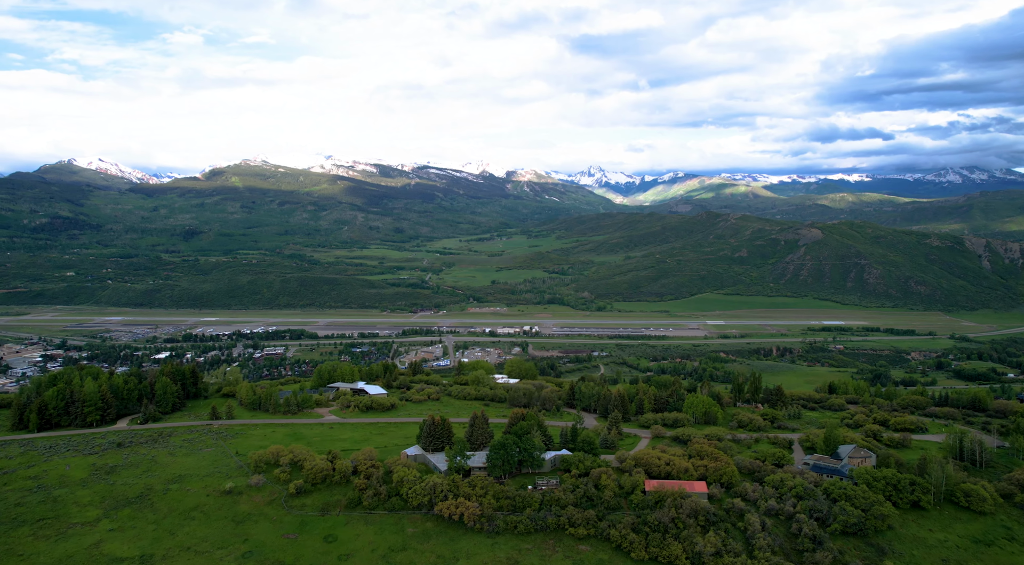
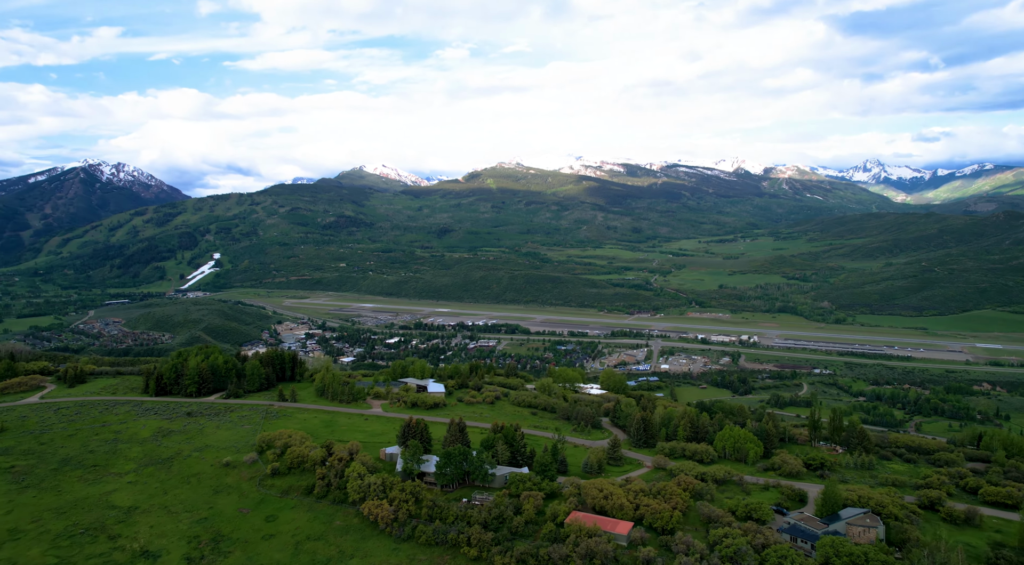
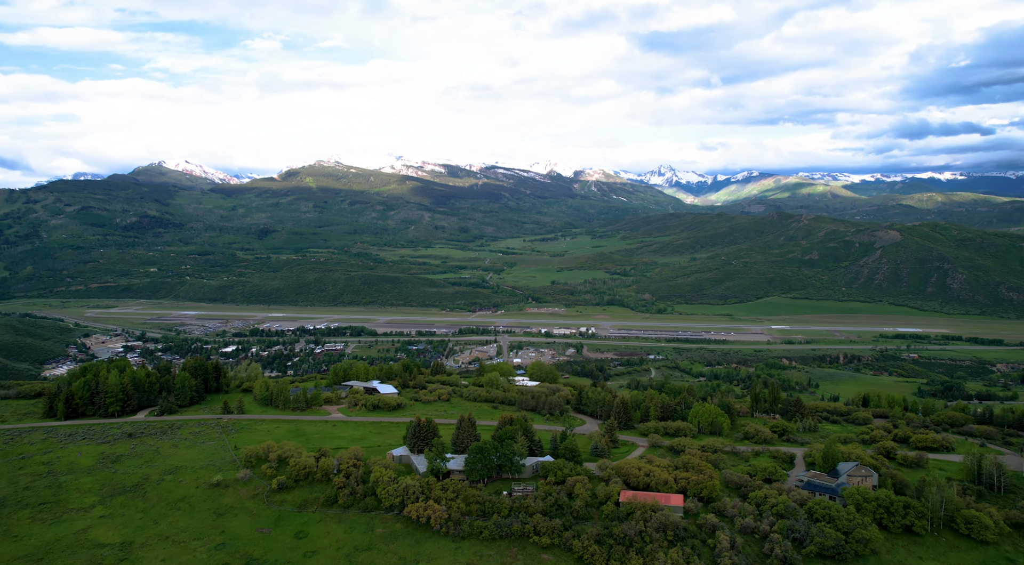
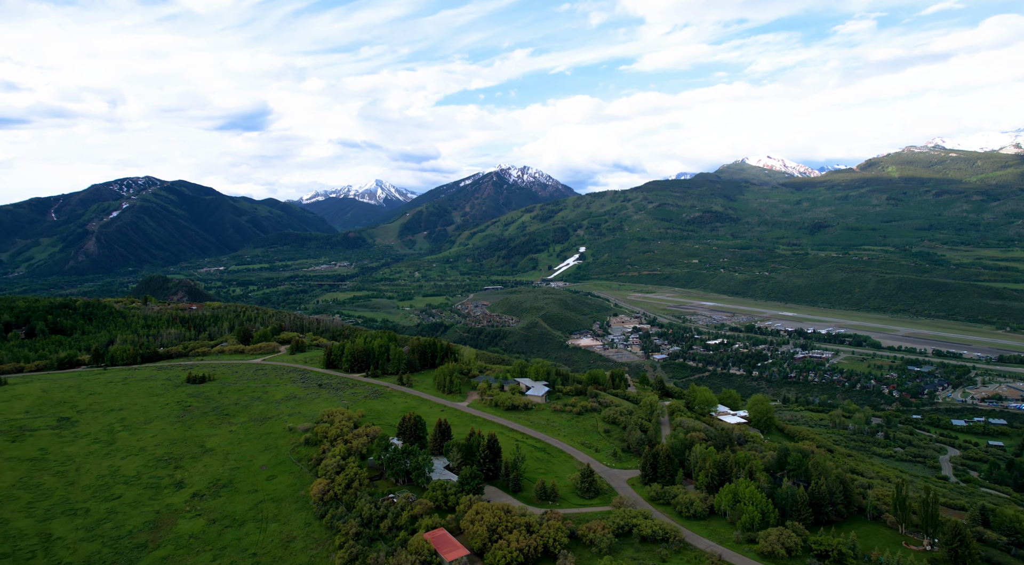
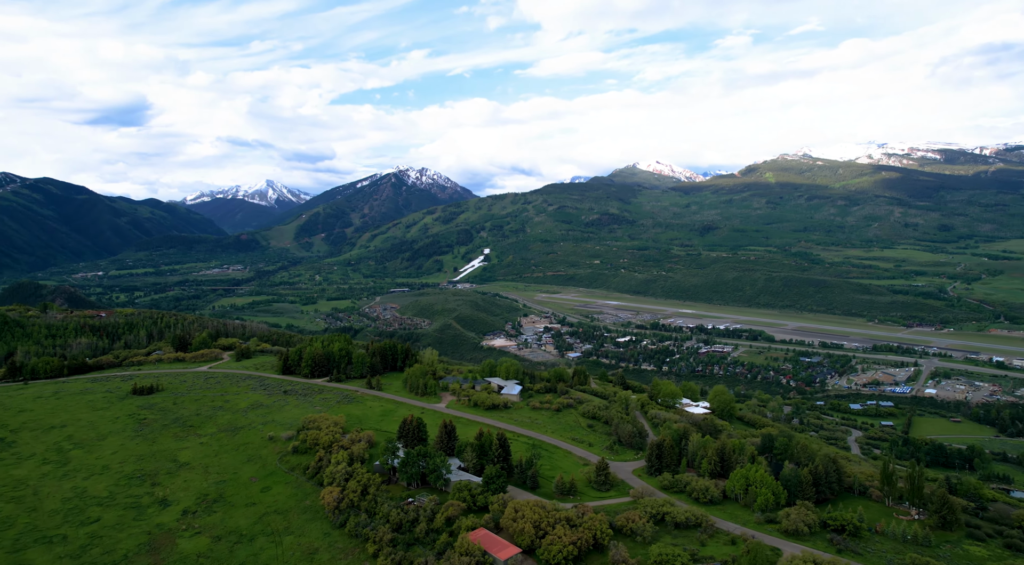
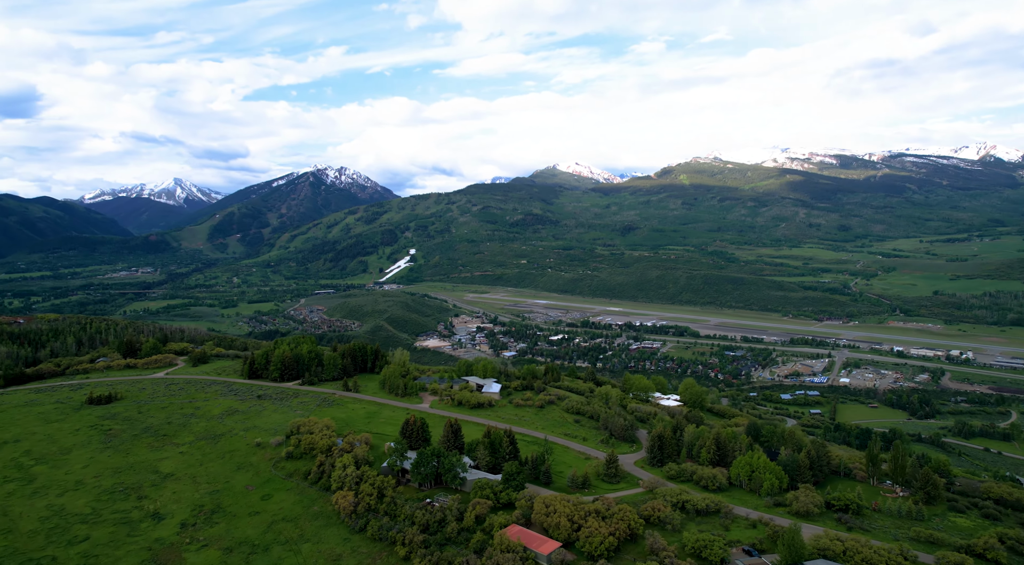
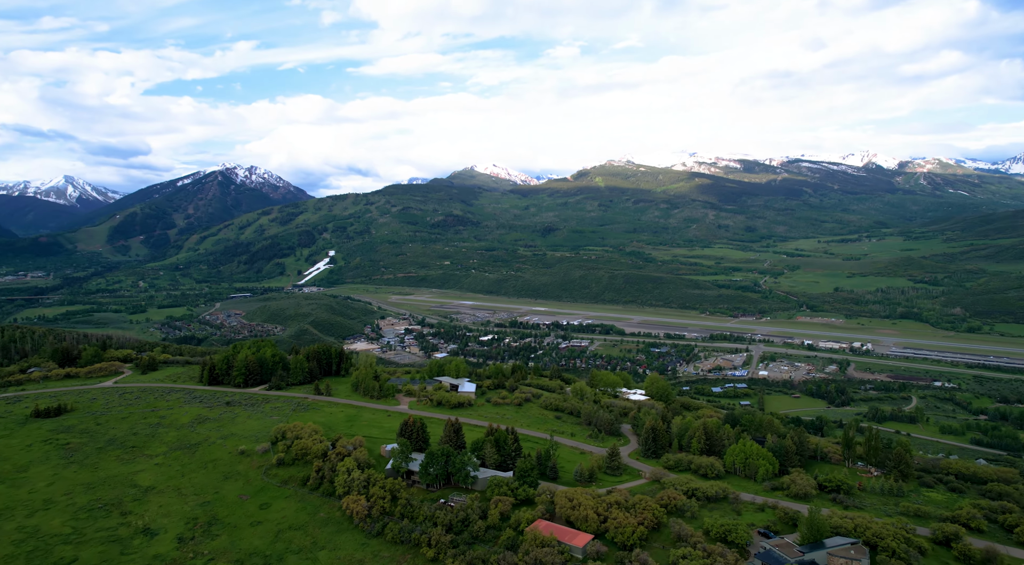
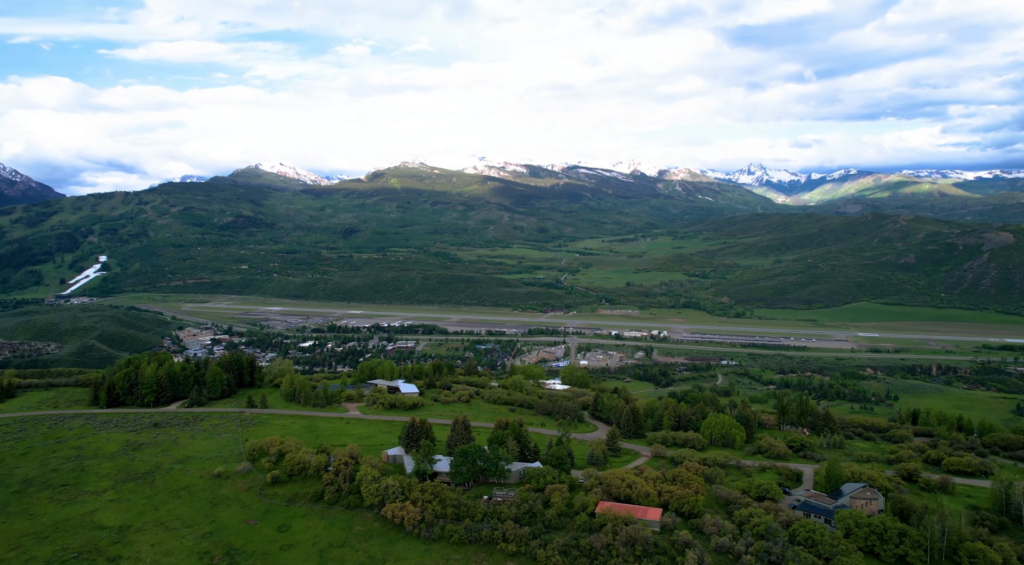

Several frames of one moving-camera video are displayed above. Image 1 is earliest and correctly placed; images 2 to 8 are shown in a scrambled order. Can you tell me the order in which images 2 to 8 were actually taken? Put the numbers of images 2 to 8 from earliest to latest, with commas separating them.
3, 8, 2, 7, 6, 5, 4
